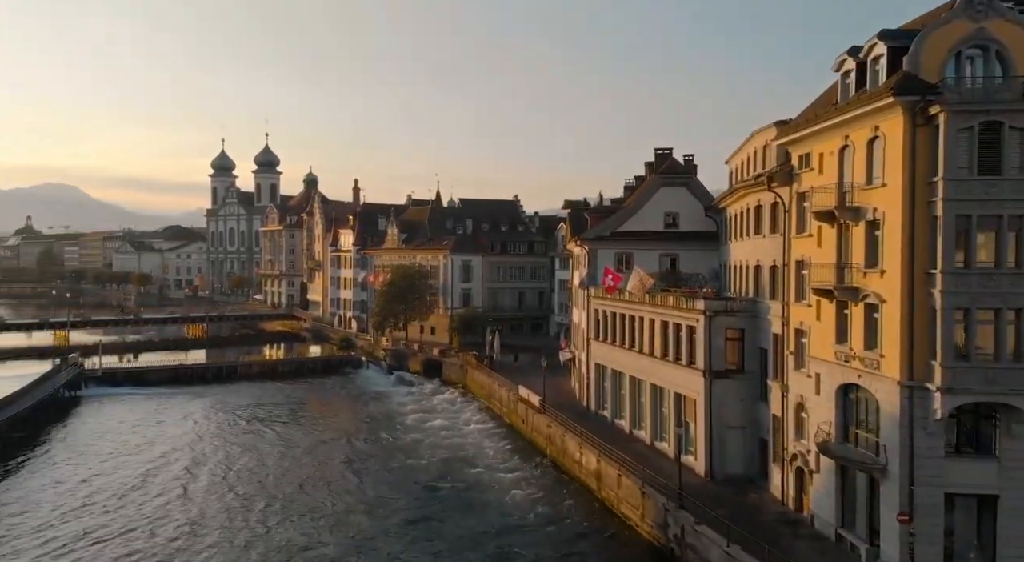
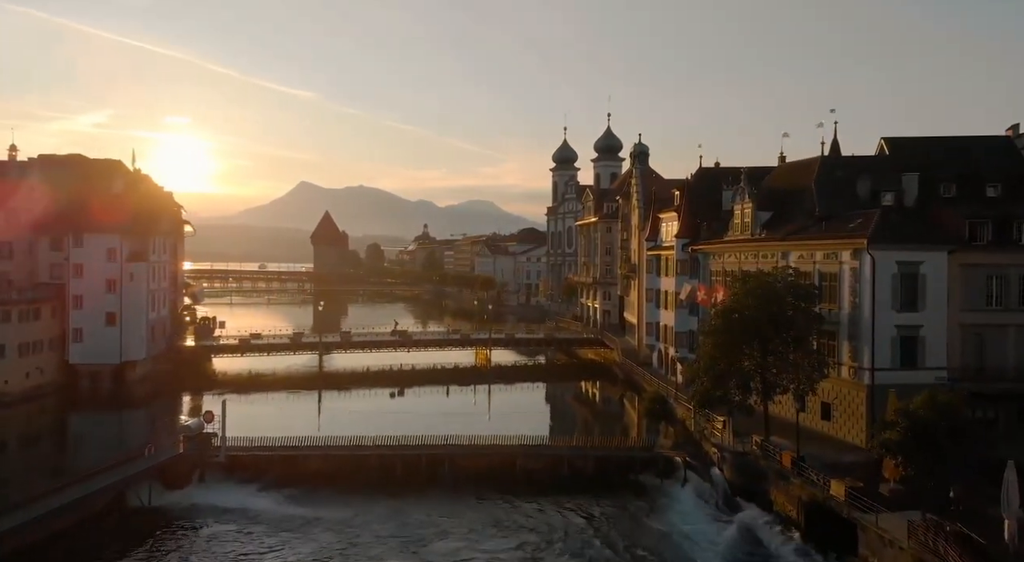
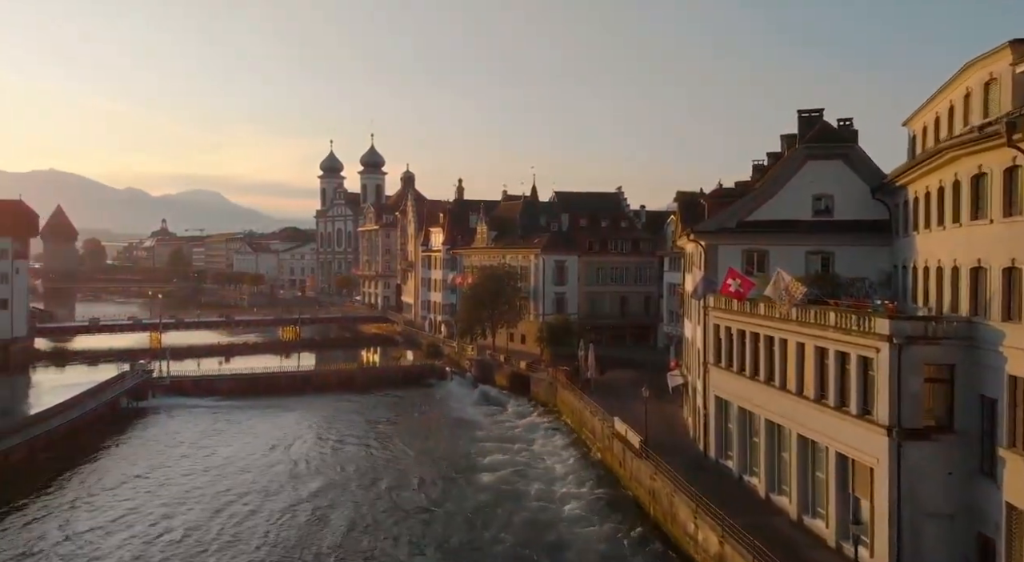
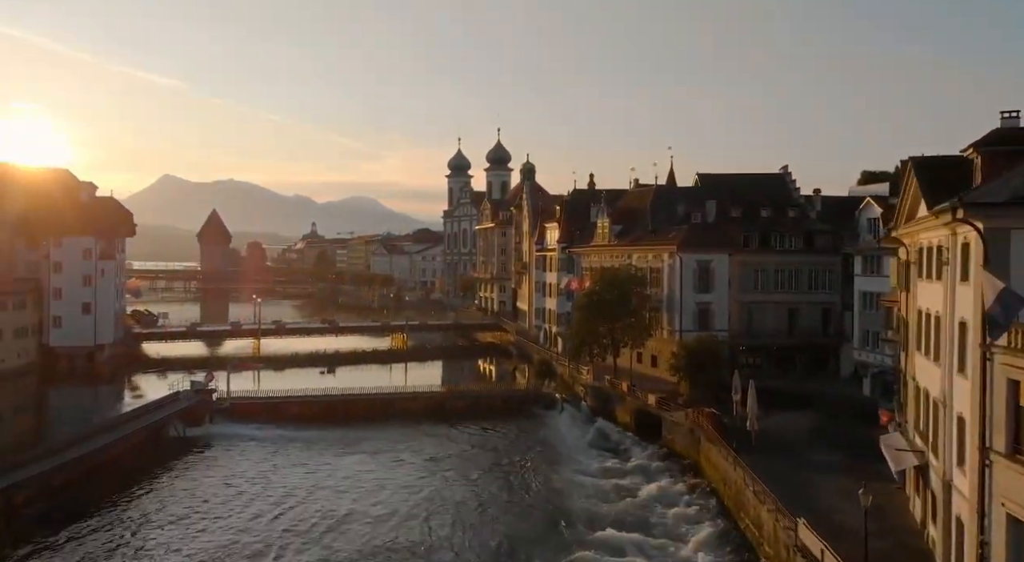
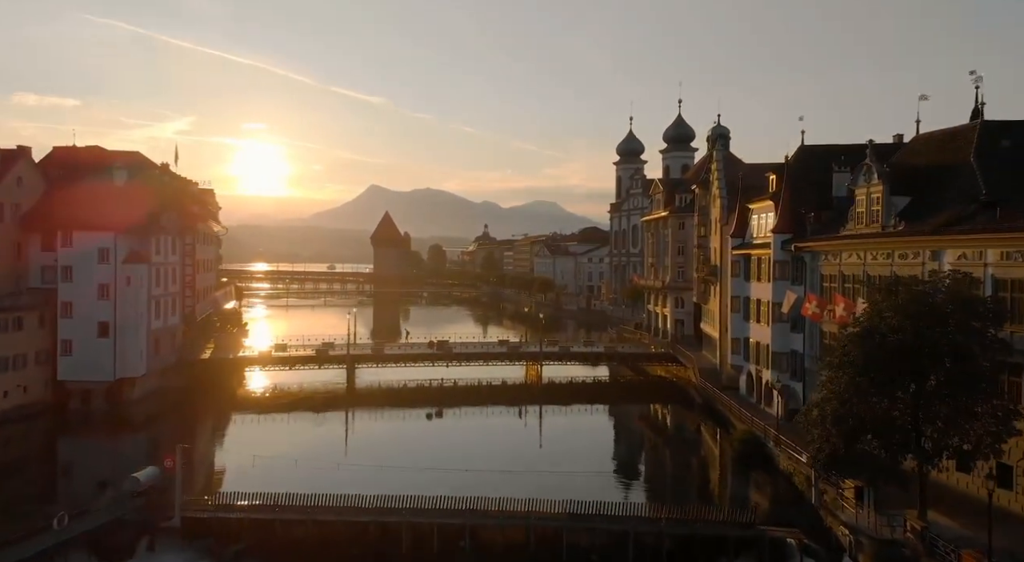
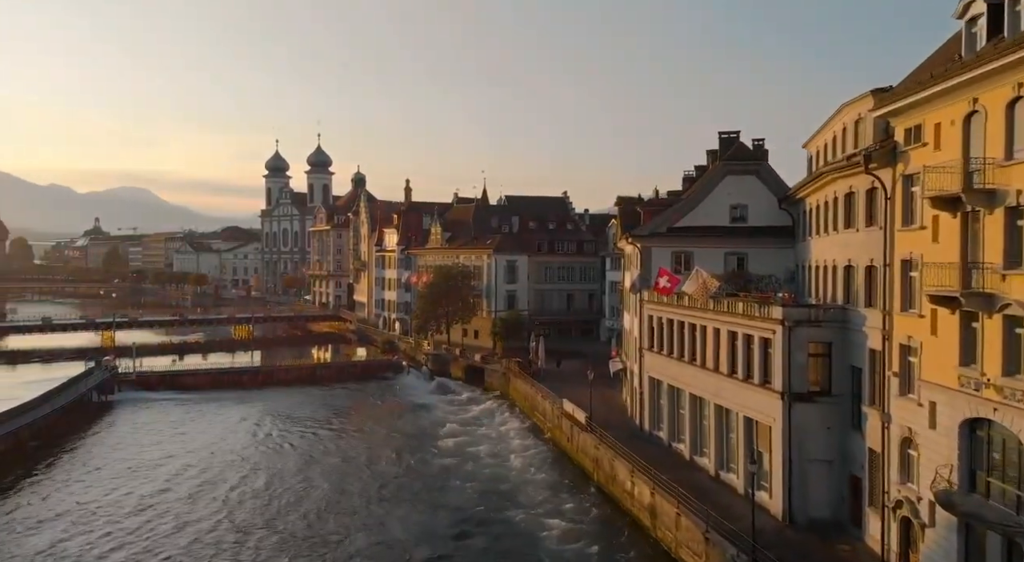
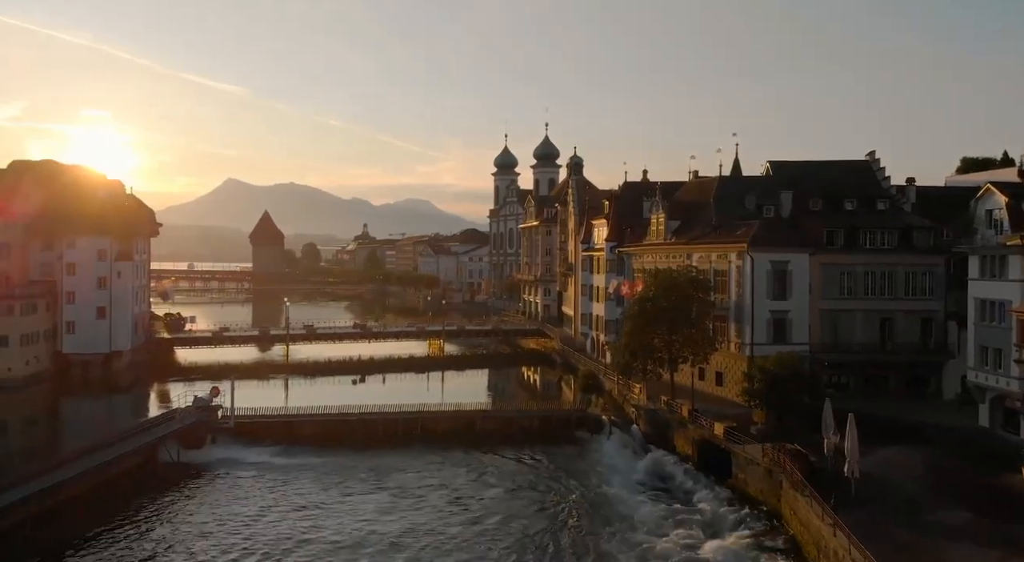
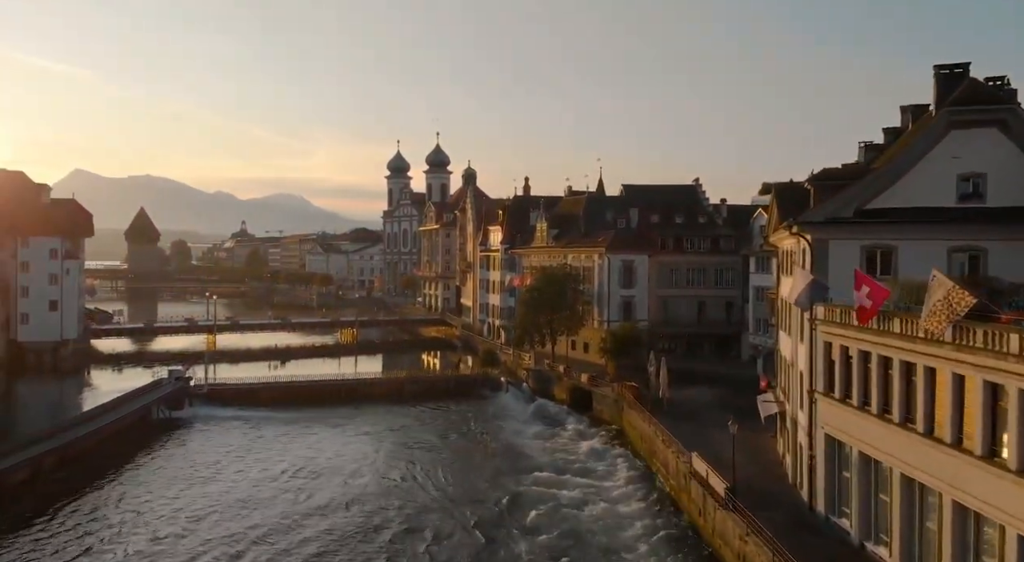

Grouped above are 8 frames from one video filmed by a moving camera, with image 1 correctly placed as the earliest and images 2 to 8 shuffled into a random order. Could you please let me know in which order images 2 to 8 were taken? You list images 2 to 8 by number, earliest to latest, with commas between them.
6, 3, 8, 4, 7, 2, 5
